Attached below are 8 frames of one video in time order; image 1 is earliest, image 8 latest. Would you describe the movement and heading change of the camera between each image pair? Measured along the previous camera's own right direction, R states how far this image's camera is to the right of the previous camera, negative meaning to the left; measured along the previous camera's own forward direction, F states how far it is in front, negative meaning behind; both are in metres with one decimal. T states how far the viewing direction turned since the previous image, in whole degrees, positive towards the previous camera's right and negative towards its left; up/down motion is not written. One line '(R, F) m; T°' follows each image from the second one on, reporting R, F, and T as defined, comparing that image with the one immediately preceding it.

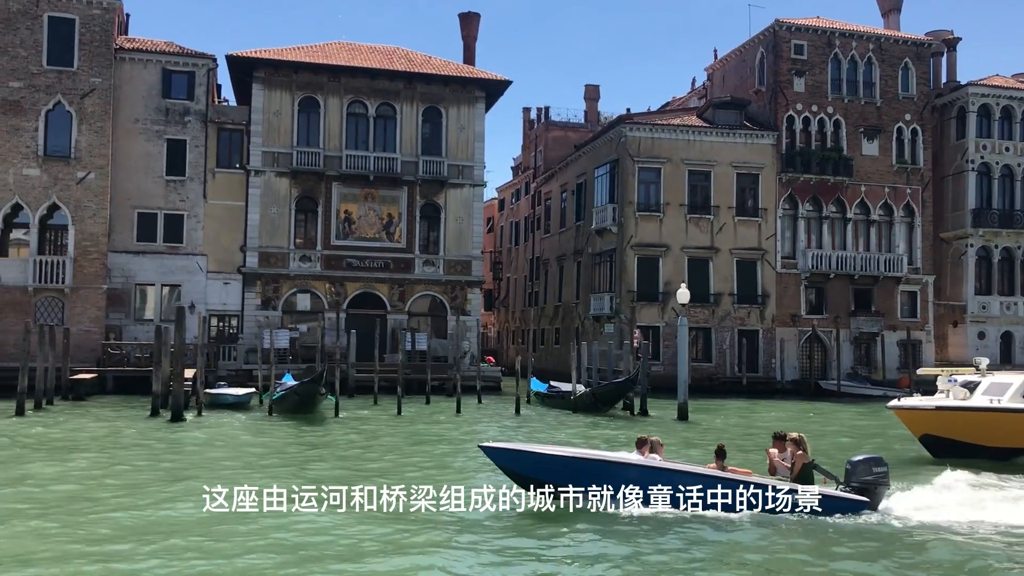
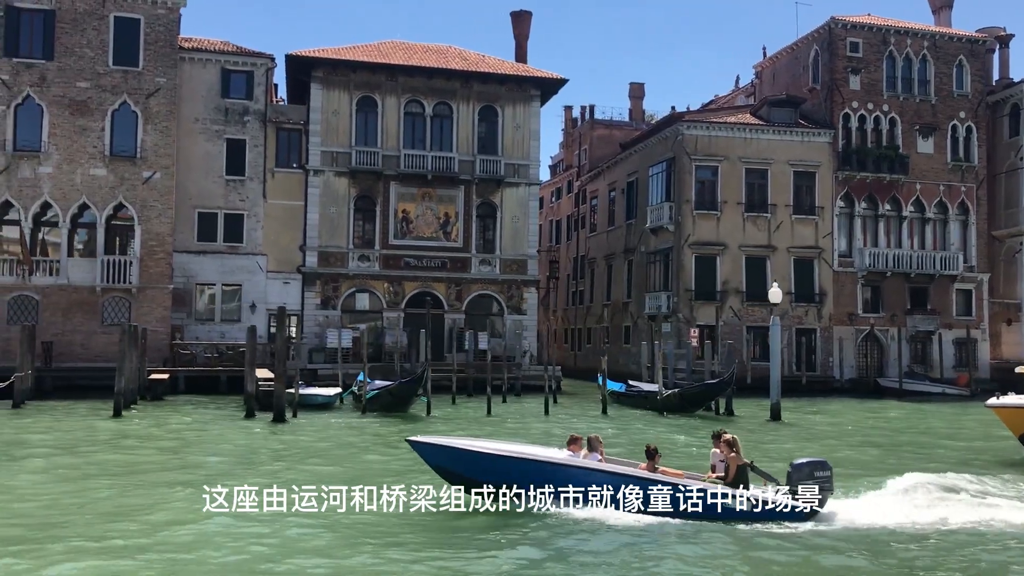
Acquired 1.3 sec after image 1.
(-1.9, +0.1) m; 0°
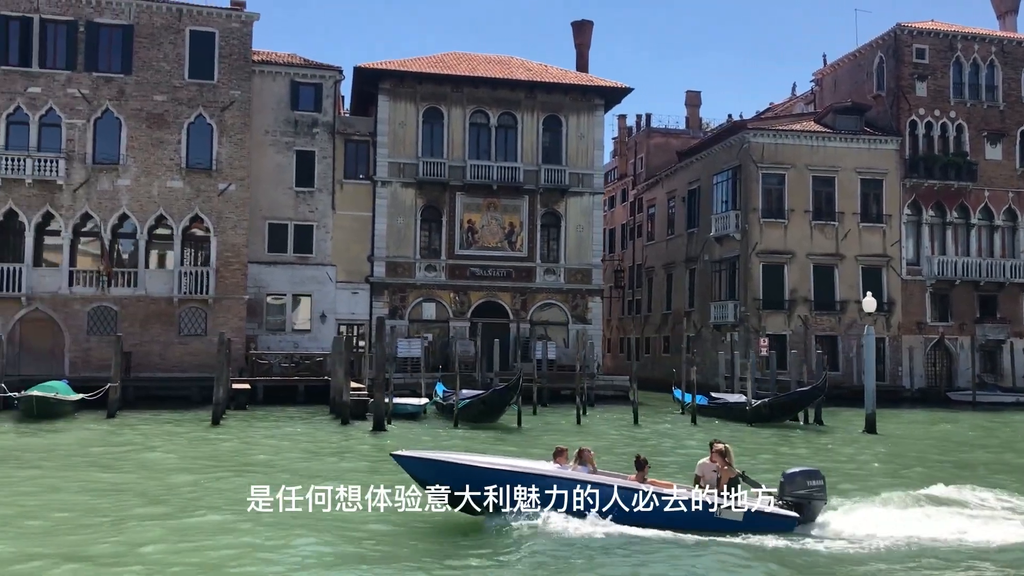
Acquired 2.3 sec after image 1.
(-1.4, 0.0) m; -2°
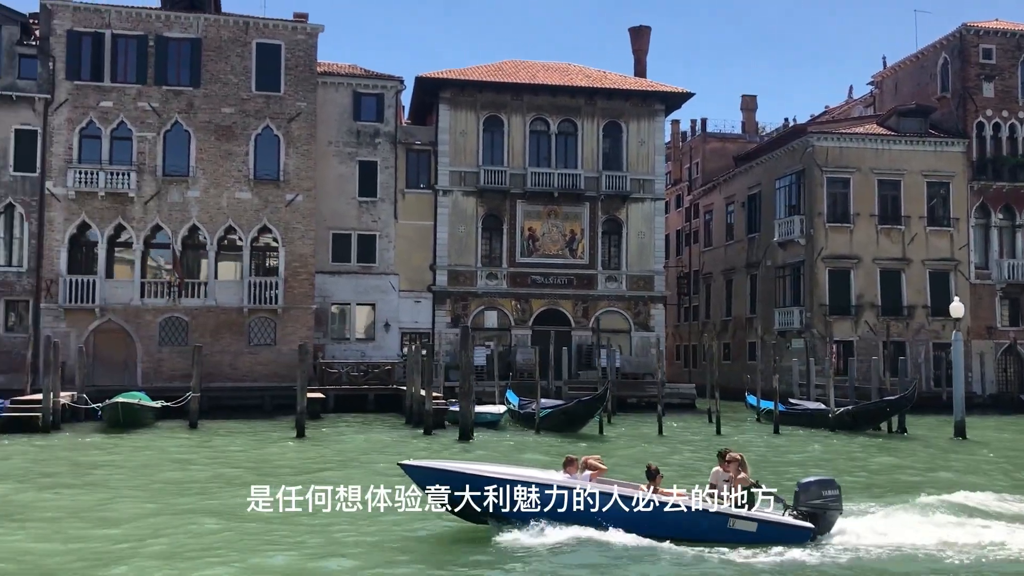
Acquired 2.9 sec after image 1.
(-1.0, +0.1) m; -2°
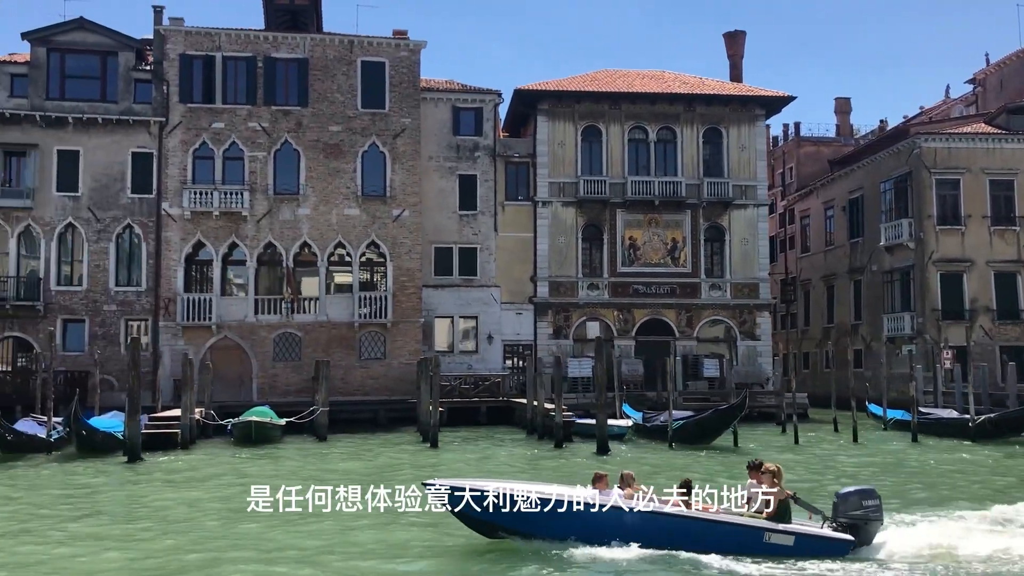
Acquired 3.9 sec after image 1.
(-1.5, +0.1) m; -4°
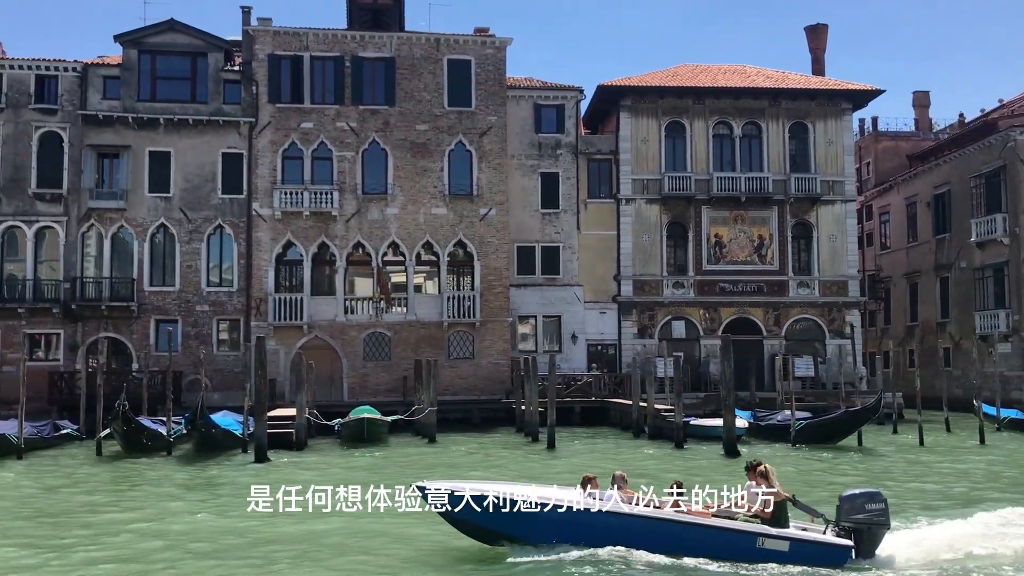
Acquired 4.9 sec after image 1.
(-1.8, +0.3) m; -2°
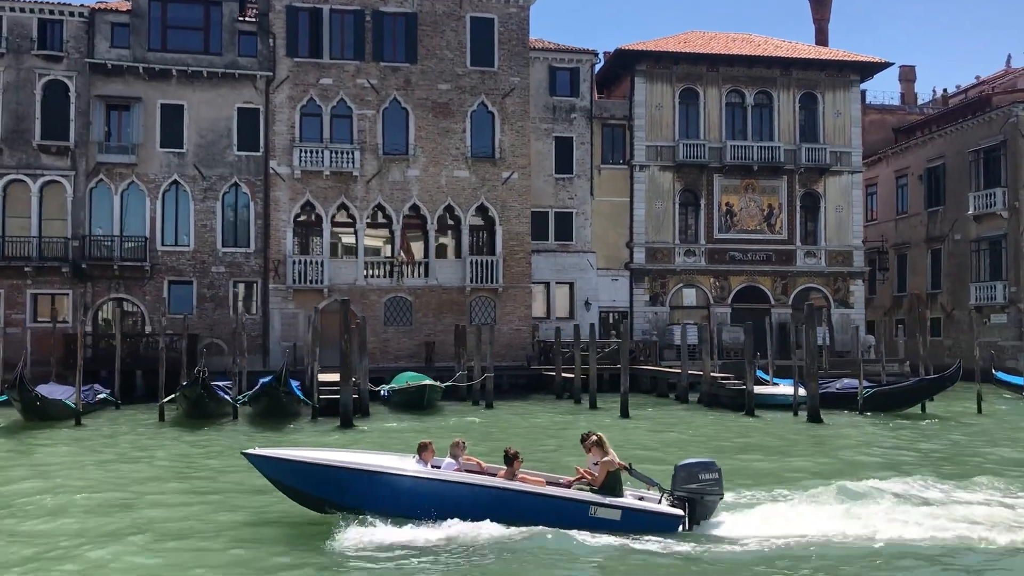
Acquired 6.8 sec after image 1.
(-3.2, +0.6) m; +5°
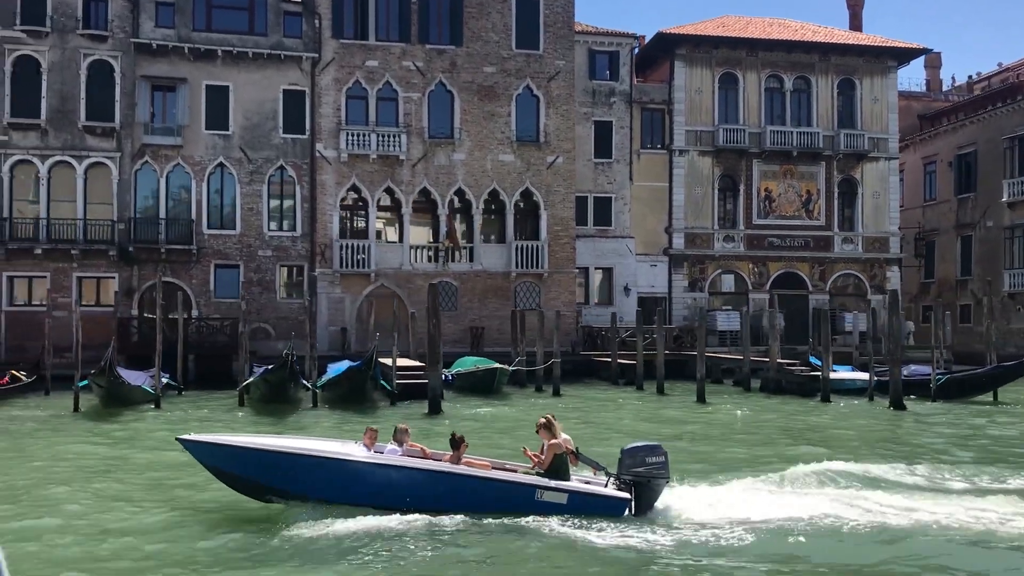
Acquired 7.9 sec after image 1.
(-1.9, +0.2) m; +1°
